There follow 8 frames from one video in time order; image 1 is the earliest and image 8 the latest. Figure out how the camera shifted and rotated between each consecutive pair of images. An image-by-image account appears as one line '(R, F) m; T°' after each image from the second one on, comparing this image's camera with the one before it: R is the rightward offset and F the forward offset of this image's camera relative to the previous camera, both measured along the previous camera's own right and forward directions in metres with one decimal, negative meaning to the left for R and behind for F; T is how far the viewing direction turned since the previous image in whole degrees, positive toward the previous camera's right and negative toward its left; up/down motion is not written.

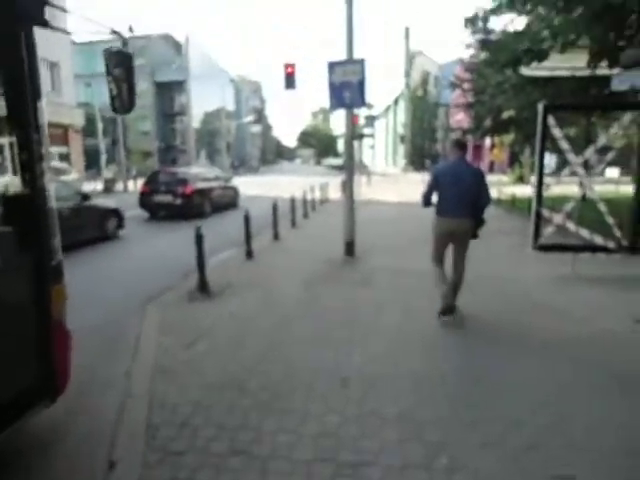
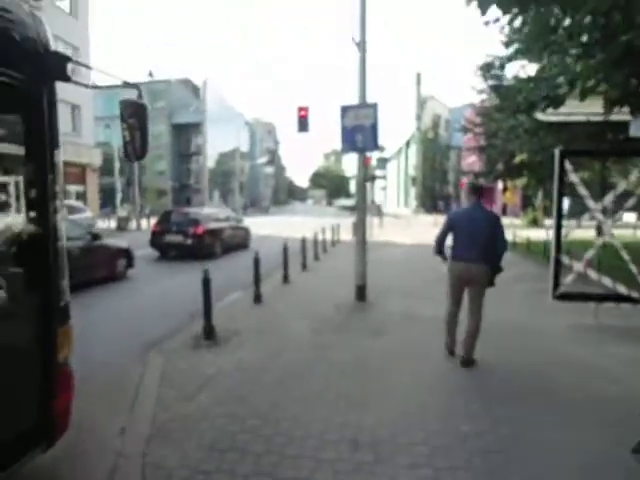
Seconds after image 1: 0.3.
(0.0, +0.3) m; -1°
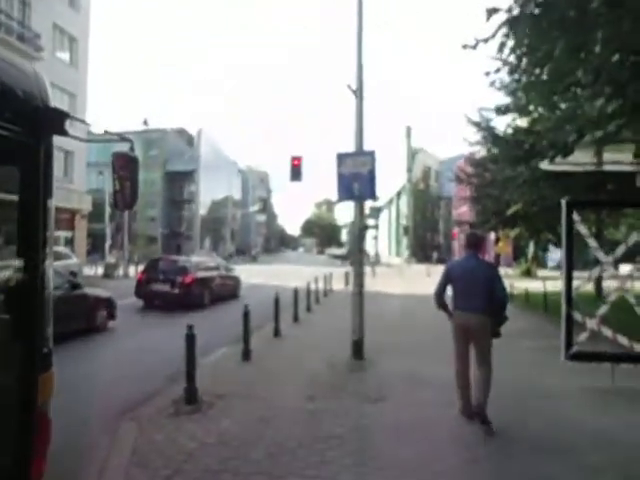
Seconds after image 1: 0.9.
(-0.1, +0.6) m; +1°
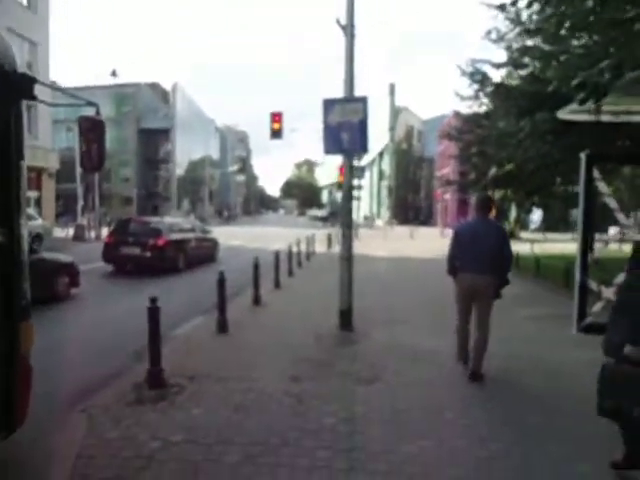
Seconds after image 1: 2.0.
(-0.1, +1.2) m; +2°
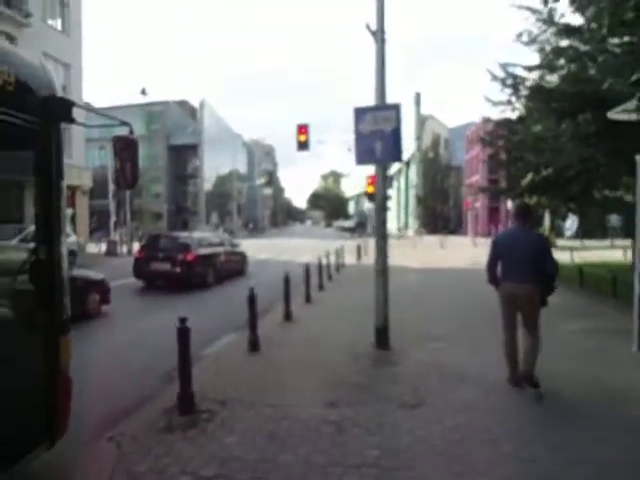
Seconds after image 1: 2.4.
(-0.1, +0.4) m; -3°
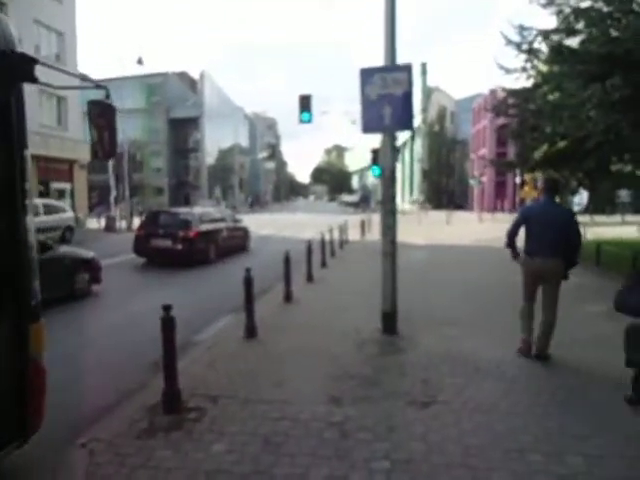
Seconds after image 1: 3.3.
(0.0, +0.8) m; 0°
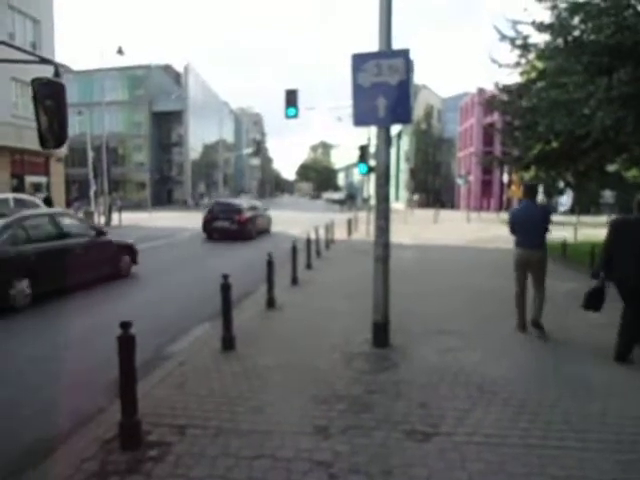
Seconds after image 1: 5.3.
(0.0, +0.8) m; +2°
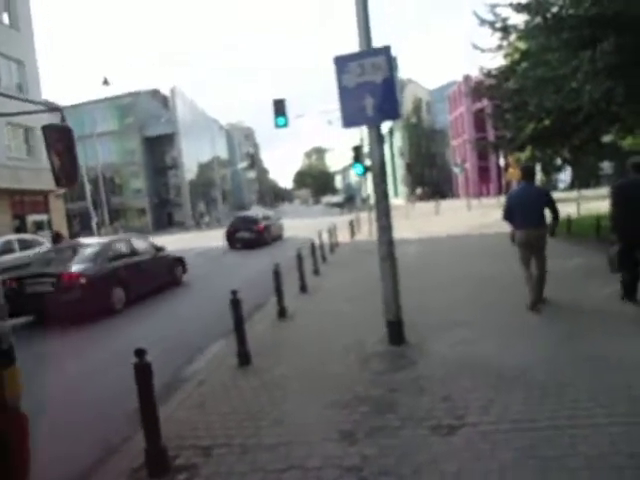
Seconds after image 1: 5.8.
(0.0, 0.0) m; 0°
